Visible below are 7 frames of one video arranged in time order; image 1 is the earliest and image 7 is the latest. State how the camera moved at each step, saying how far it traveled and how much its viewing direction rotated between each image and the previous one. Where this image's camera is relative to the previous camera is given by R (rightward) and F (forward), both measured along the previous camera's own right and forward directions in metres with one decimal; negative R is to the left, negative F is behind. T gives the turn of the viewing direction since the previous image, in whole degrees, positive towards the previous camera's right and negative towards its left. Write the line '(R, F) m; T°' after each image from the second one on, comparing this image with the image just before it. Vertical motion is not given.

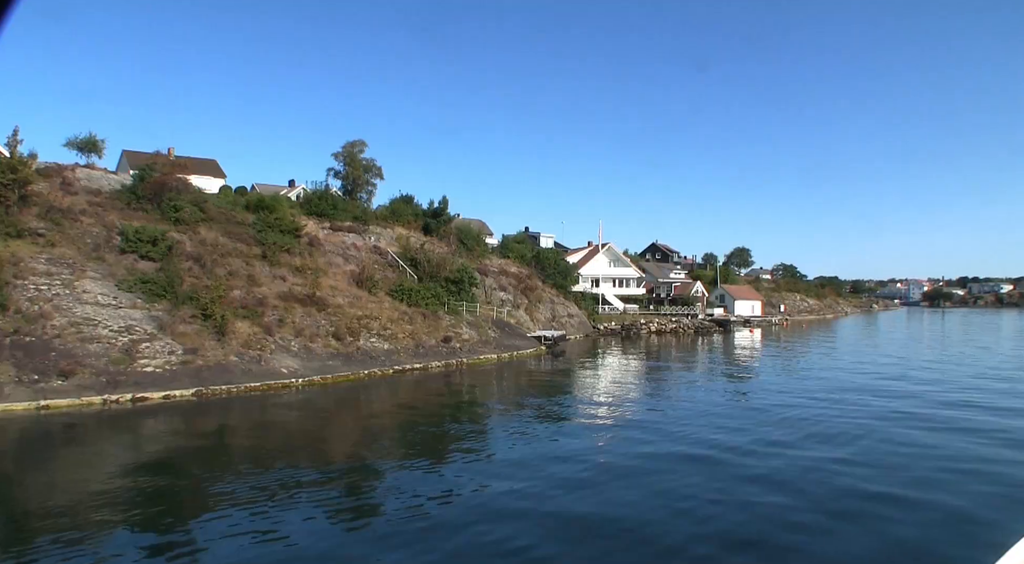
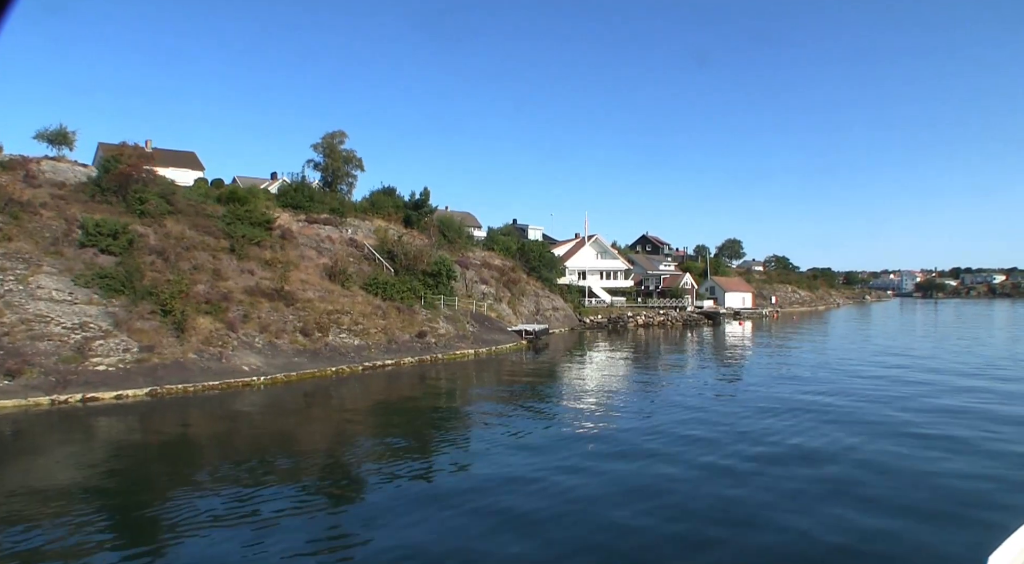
(+0.8, +1.0) m; 0°
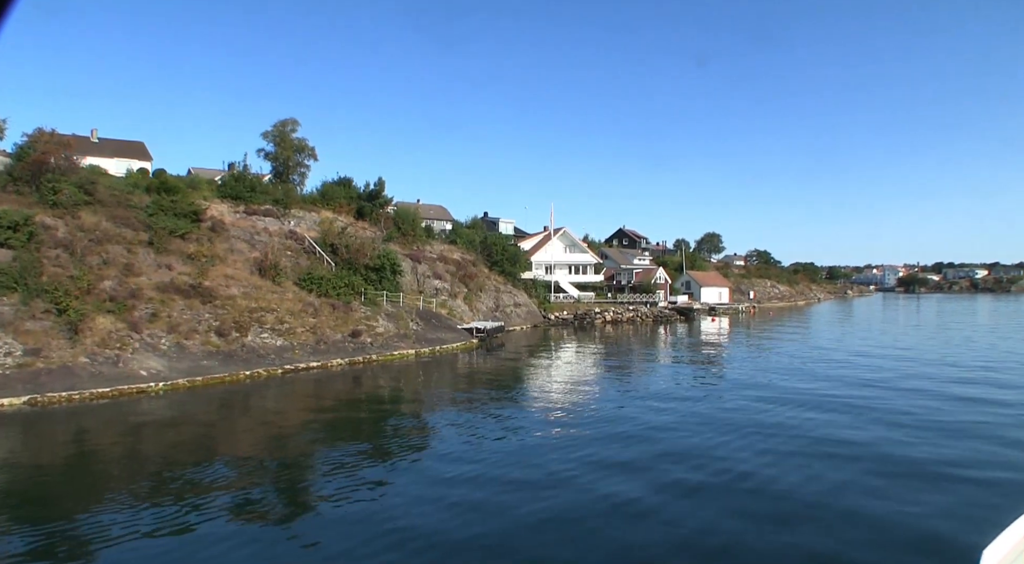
(+1.8, +2.1) m; +1°
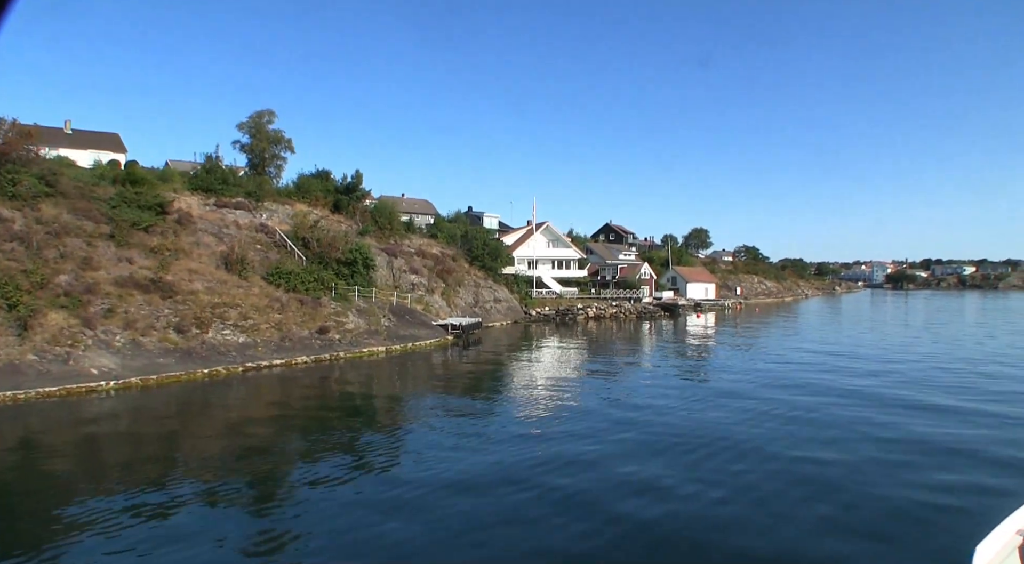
(+0.7, +0.7) m; +1°
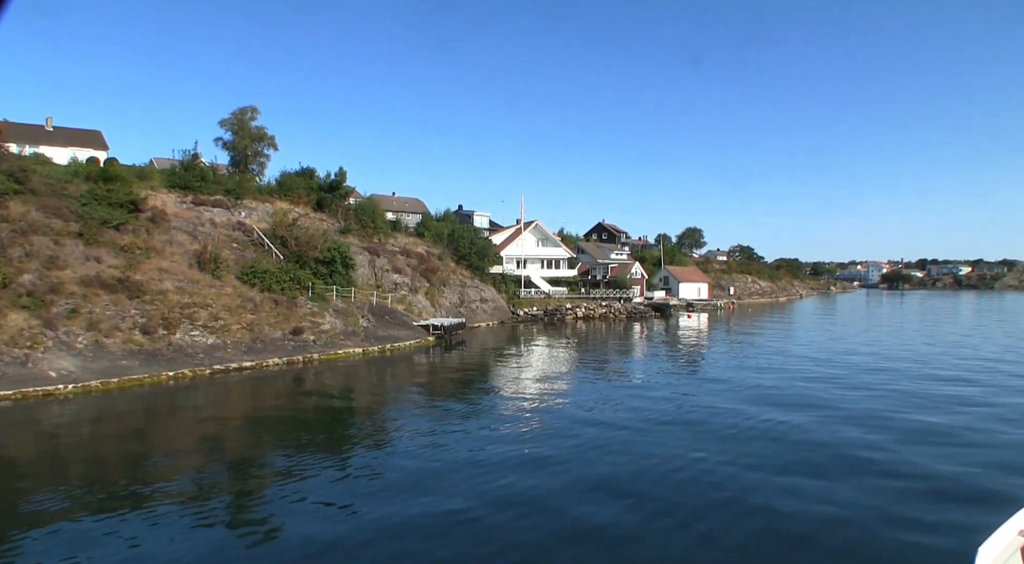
(+0.6, +0.7) m; 0°
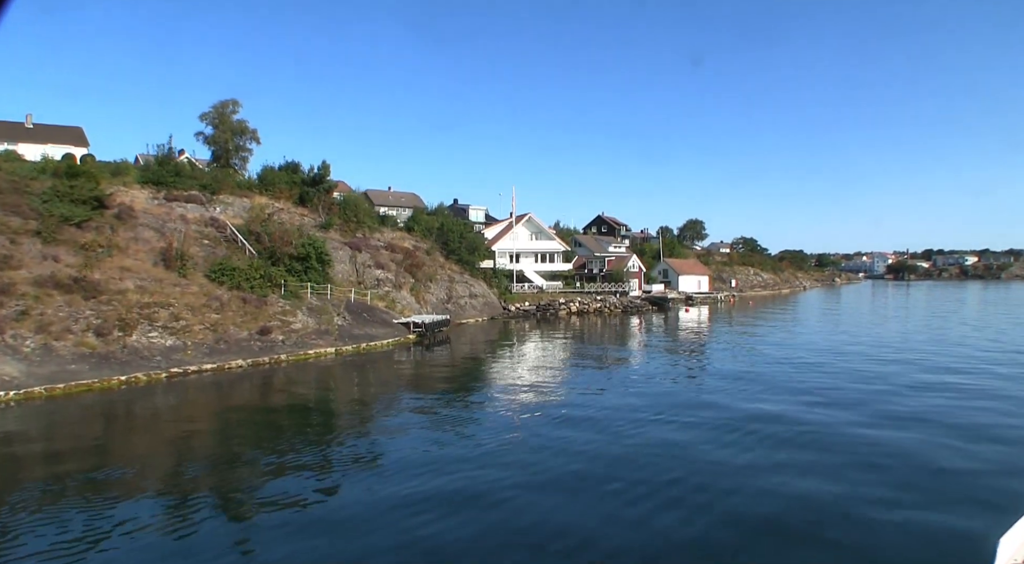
(+0.9, +1.3) m; 0°
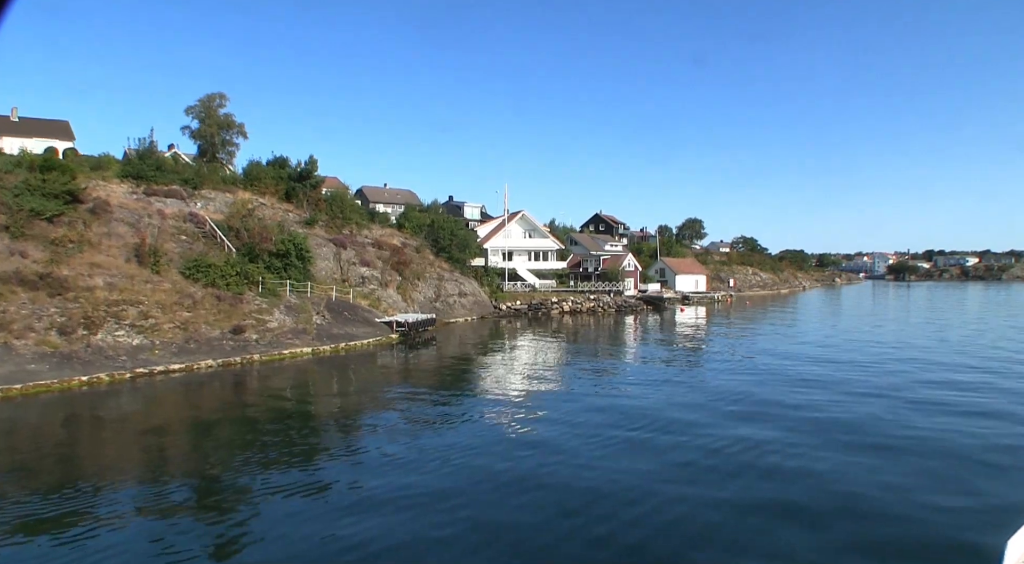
(+0.6, +0.7) m; 0°
